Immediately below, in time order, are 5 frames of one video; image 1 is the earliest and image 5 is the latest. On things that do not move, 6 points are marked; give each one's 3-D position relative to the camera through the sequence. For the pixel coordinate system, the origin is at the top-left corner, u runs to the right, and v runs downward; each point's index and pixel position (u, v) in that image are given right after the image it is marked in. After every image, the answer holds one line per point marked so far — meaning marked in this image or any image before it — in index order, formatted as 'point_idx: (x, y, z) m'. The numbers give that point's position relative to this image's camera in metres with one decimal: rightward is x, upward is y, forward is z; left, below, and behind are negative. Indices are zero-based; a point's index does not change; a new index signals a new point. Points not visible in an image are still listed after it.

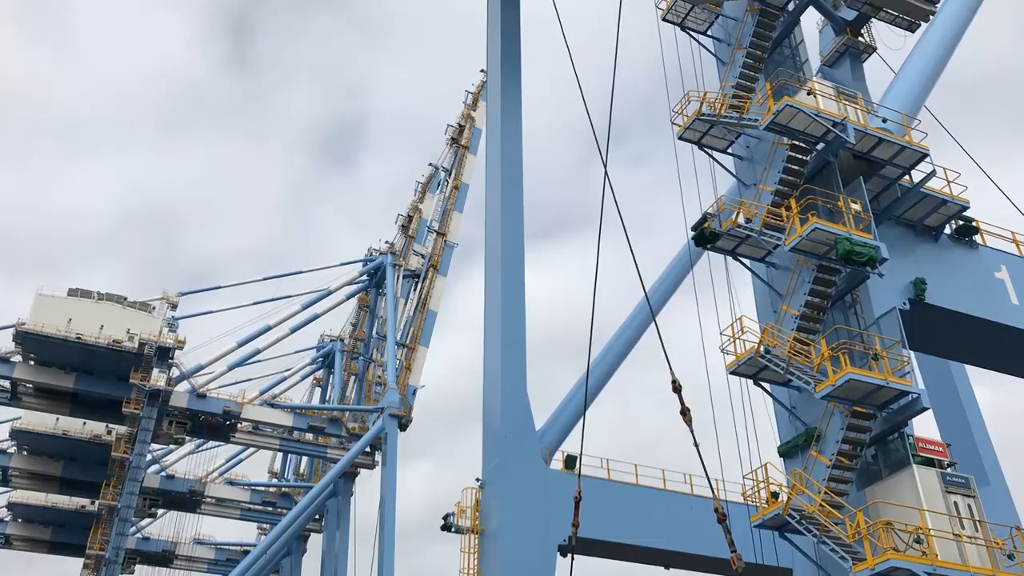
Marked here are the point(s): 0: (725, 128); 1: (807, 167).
0: (+4.0, +3.0, +18.0) m
1: (+5.1, +2.1, +17.0) m
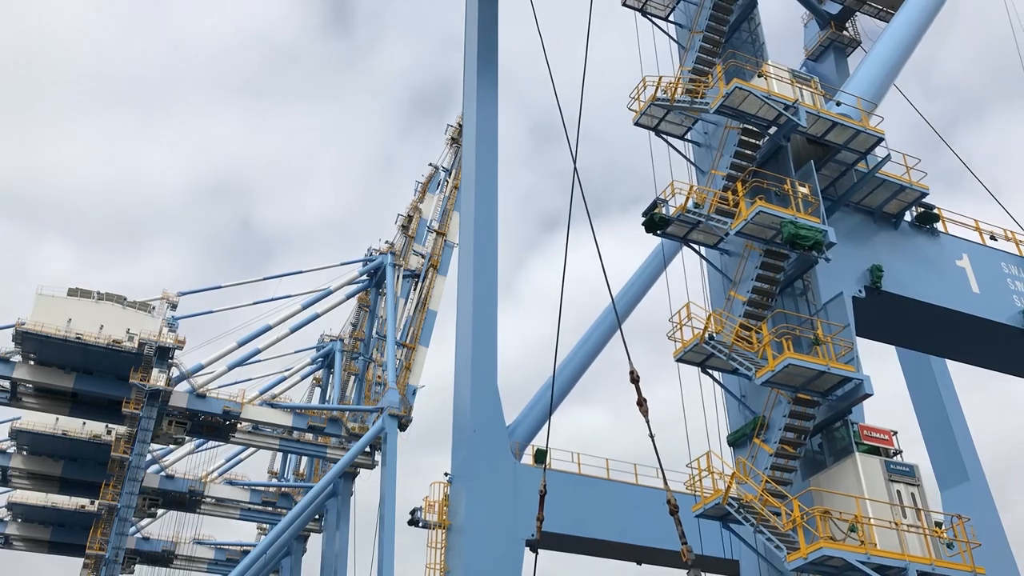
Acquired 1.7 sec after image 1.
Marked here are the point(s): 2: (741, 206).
0: (+3.1, +3.2, +17.7) m
1: (+4.3, +2.4, +16.7) m
2: (+3.6, +1.3, +15.5) m
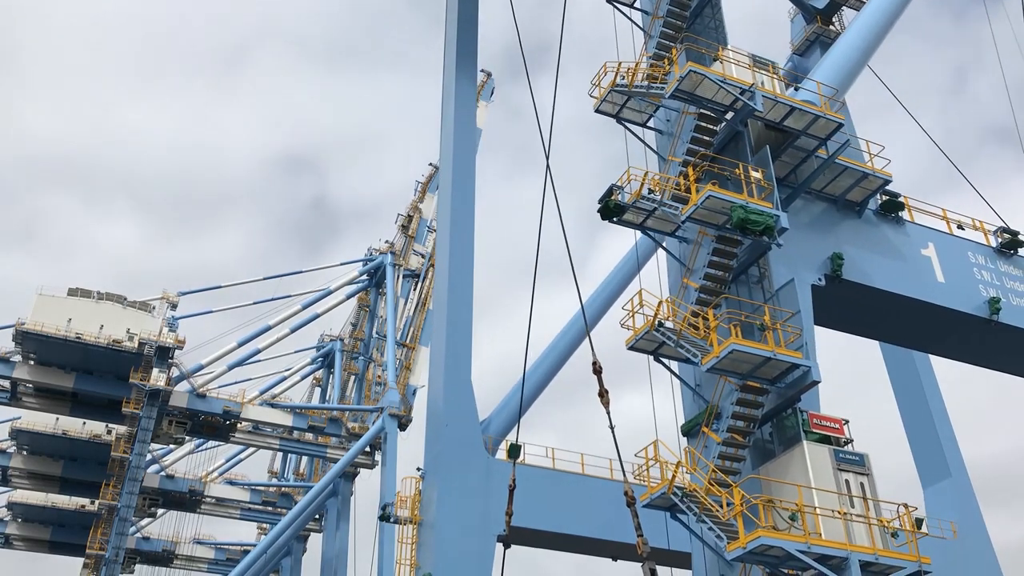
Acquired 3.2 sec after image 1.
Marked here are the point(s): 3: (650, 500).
0: (+2.3, +3.4, +17.4) m
1: (+3.5, +2.6, +16.4) m
2: (+2.9, +1.5, +15.2) m
3: (+2.0, -3.1, +14.1) m
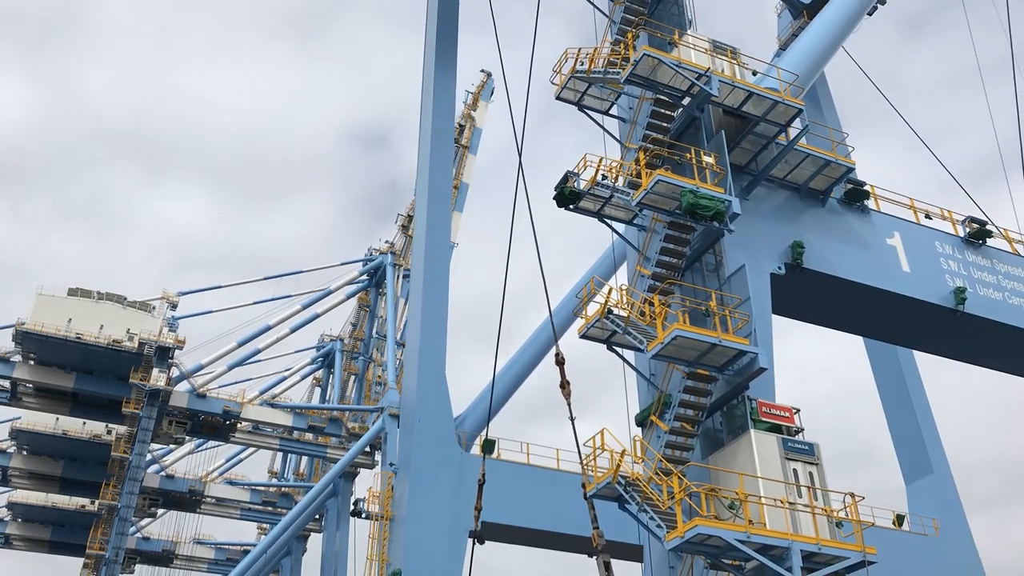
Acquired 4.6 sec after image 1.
0: (+1.6, +3.6, +17.1) m
1: (+2.8, +2.7, +16.2) m
2: (+2.1, +1.7, +15.0) m
3: (+1.3, -2.9, +13.9) m
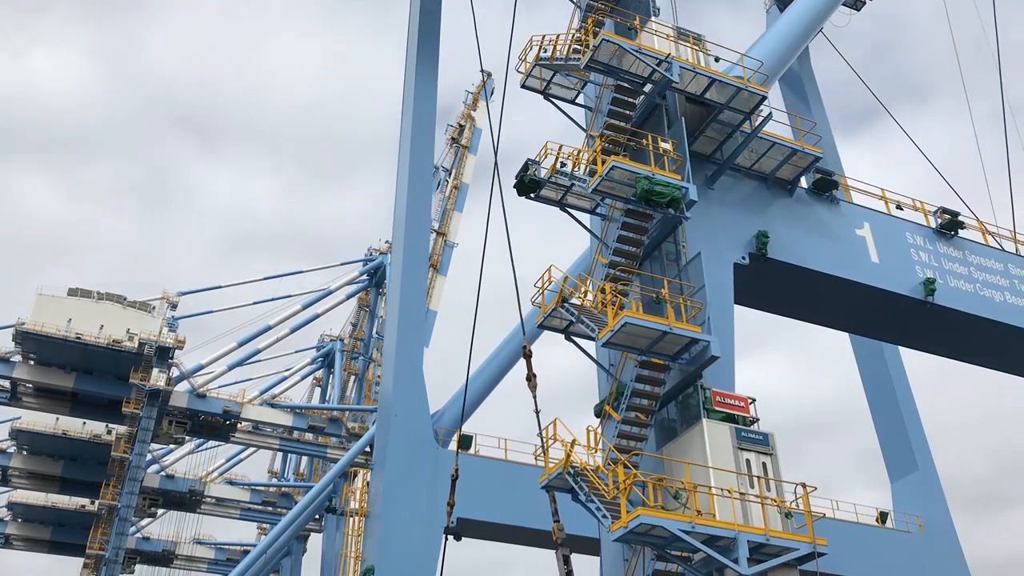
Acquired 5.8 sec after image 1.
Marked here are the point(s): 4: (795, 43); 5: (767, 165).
0: (+1.0, +3.7, +16.9) m
1: (+2.1, +2.9, +15.9) m
2: (+1.5, +1.9, +14.7) m
3: (+0.6, -2.8, +13.6) m
4: (+5.9, +5.0, +19.8) m
5: (+4.5, +2.2, +16.9) m
